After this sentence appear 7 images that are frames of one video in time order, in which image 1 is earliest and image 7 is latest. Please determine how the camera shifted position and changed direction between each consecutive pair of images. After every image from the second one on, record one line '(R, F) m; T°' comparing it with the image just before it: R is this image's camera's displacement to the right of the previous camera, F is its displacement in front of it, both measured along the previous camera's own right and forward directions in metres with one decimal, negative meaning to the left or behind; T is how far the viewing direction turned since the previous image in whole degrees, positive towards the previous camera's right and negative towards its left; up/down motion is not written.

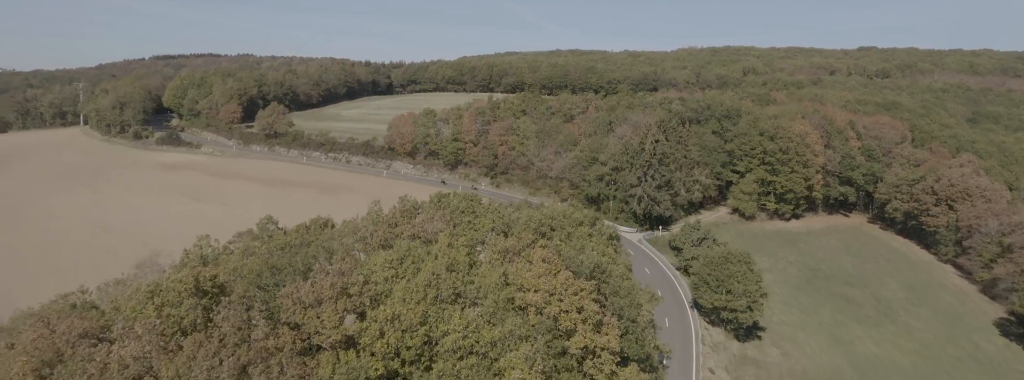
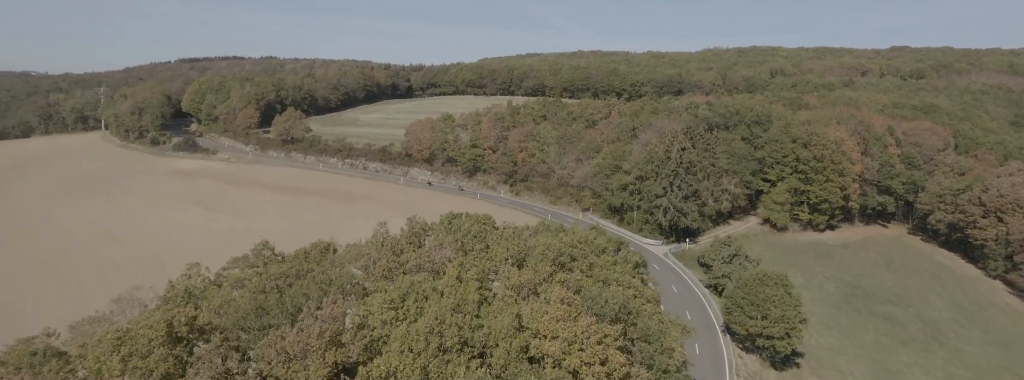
(+0.1, +1.6) m; -2°
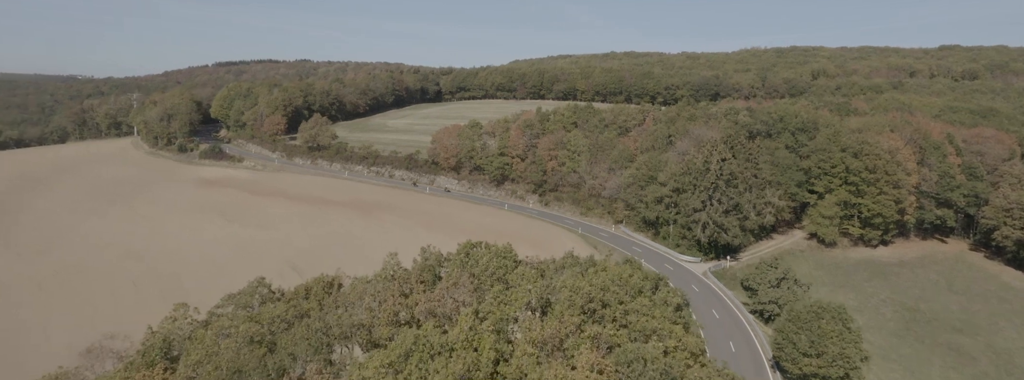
(+0.2, +1.9) m; -3°
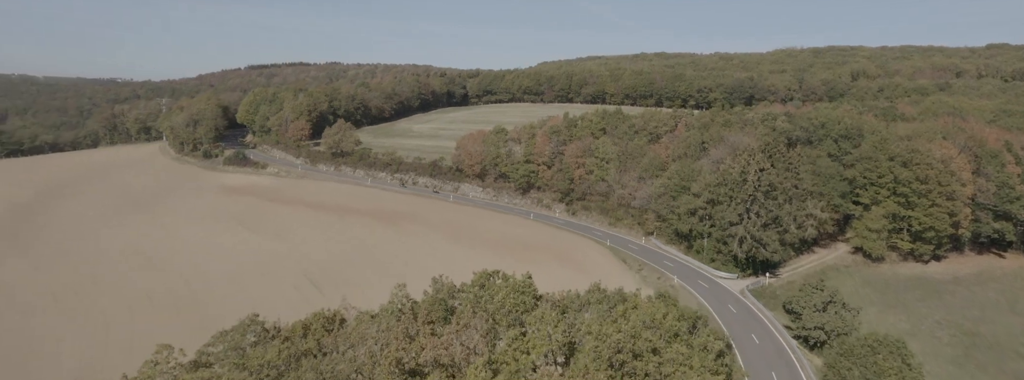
(+0.2, +1.6) m; -3°
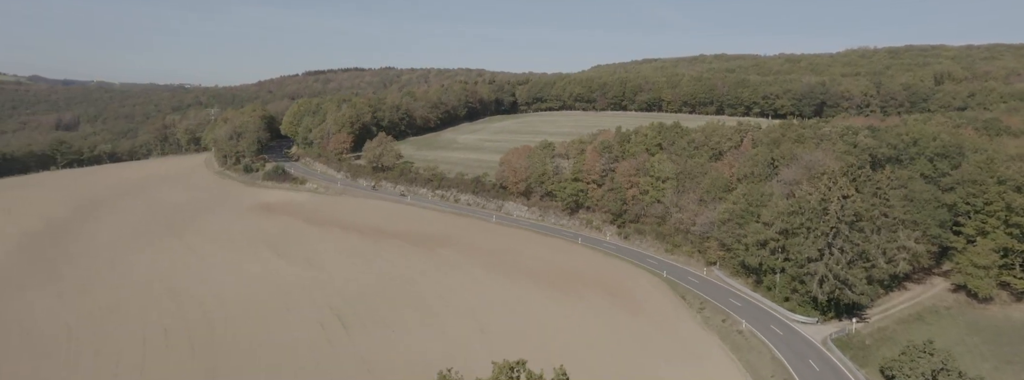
(+0.4, +3.4) m; -5°
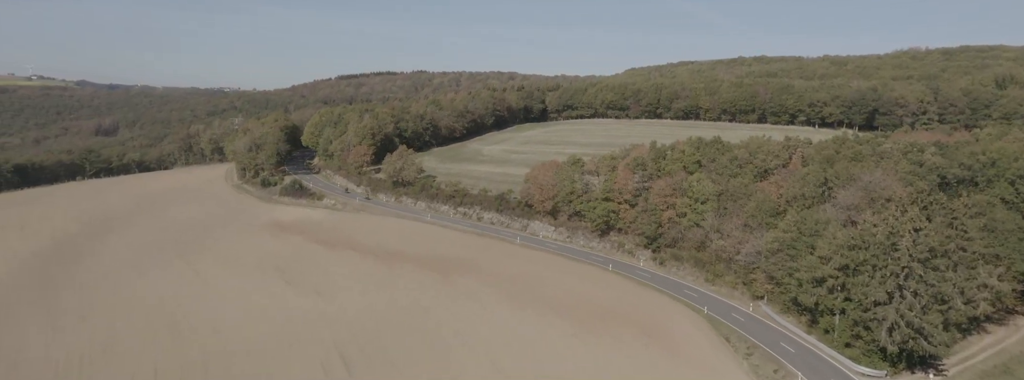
(+0.5, +3.0) m; -3°
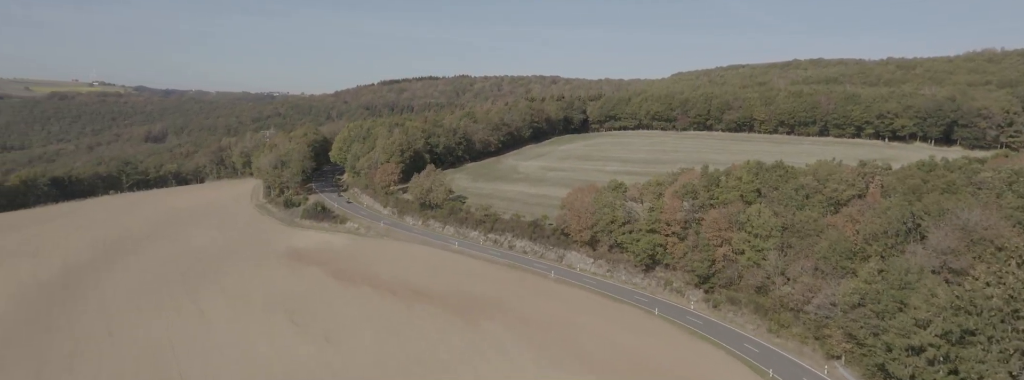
(+0.5, +3.9) m; -4°
